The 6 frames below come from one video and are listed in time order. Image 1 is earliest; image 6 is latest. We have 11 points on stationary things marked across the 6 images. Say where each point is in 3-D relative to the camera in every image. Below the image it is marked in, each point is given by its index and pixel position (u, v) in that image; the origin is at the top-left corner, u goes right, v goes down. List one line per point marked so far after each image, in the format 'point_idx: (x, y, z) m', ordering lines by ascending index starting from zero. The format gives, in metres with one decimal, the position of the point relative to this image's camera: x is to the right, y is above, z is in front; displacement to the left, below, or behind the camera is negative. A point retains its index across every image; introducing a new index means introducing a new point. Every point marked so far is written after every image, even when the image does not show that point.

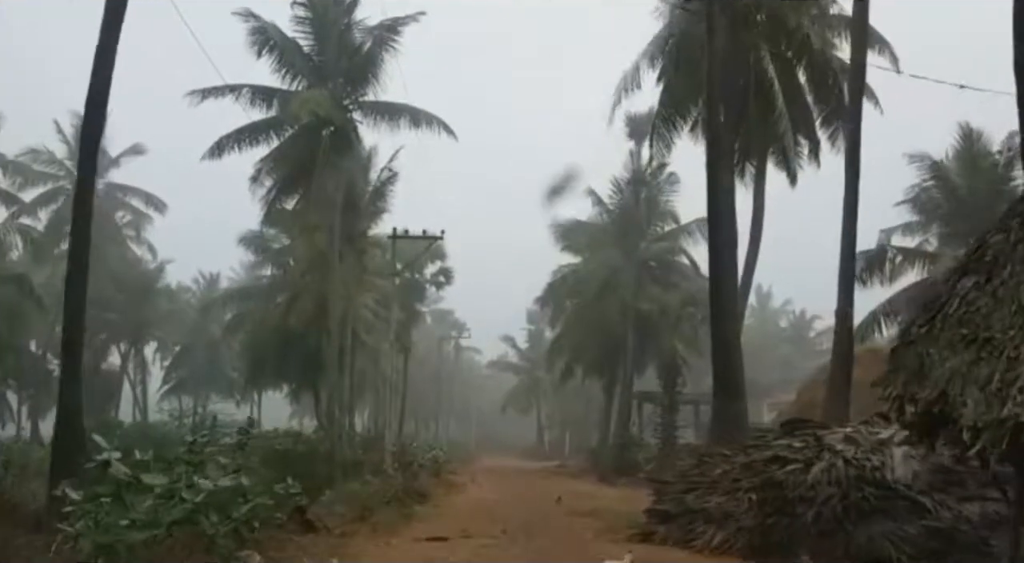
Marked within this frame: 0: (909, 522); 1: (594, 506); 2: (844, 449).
0: (+3.6, -2.2, +10.4) m
1: (+1.3, -3.8, +19.0) m
2: (+3.1, -1.5, +10.7) m
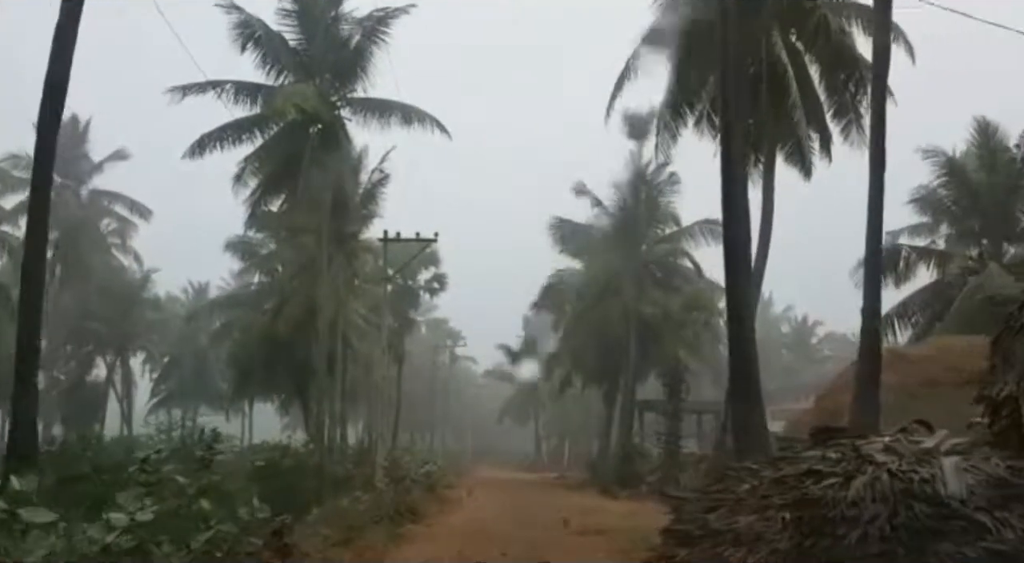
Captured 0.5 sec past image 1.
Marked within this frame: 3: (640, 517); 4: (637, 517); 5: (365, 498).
0: (+3.6, -2.1, +9.2) m
1: (+1.3, -3.8, +17.8) m
2: (+3.1, -1.5, +9.5) m
3: (+2.1, -3.9, +19.0) m
4: (+2.0, -3.9, +19.1) m
5: (-2.5, -3.6, +19.7) m
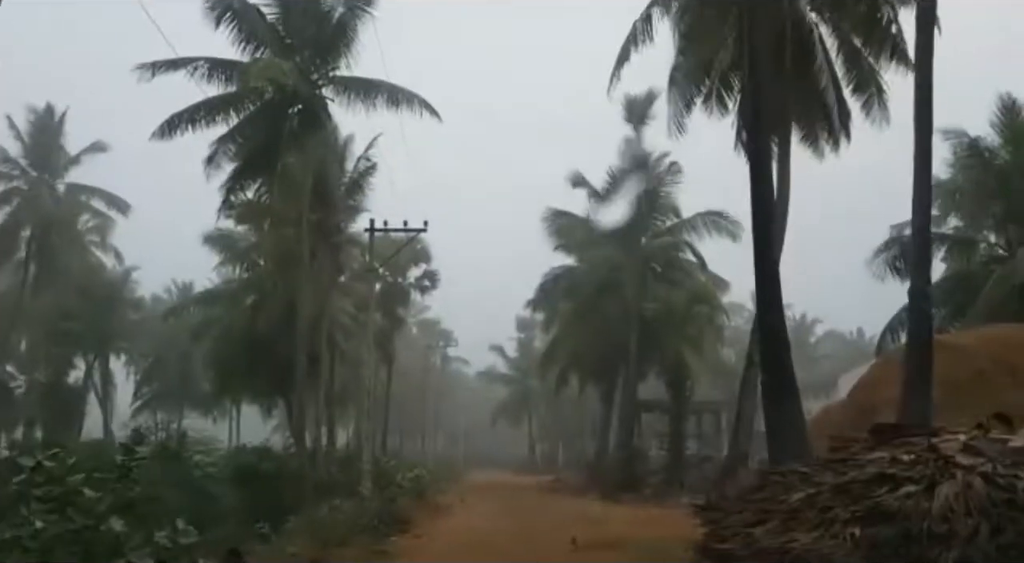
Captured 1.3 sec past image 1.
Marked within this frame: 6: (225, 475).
0: (+3.6, -1.8, +7.5) m
1: (+1.3, -3.6, +16.1) m
2: (+3.1, -1.2, +7.8) m
3: (+2.0, -3.7, +17.3) m
4: (+2.0, -3.7, +17.4) m
5: (-2.6, -3.5, +18.0) m
6: (-4.9, -3.3, +19.8) m
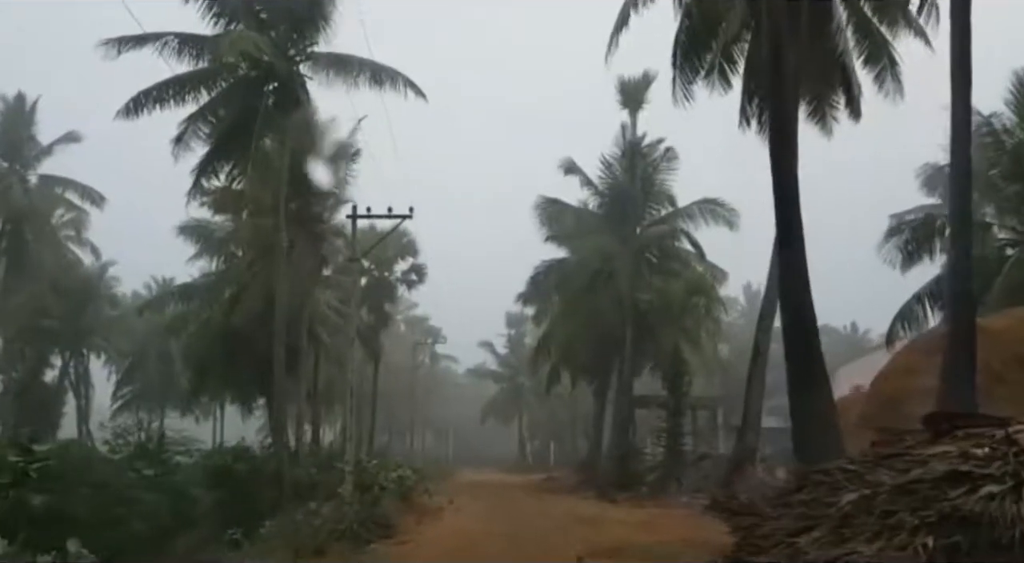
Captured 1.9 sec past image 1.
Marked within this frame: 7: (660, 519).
0: (+3.6, -1.6, +6.3) m
1: (+1.2, -3.3, +14.8) m
2: (+3.1, -1.0, +6.5) m
3: (+1.9, -3.4, +16.0) m
4: (+1.9, -3.5, +16.1) m
5: (-2.7, -3.3, +16.7) m
6: (-5.1, -3.1, +18.5) m
7: (+2.2, -3.6, +17.3) m
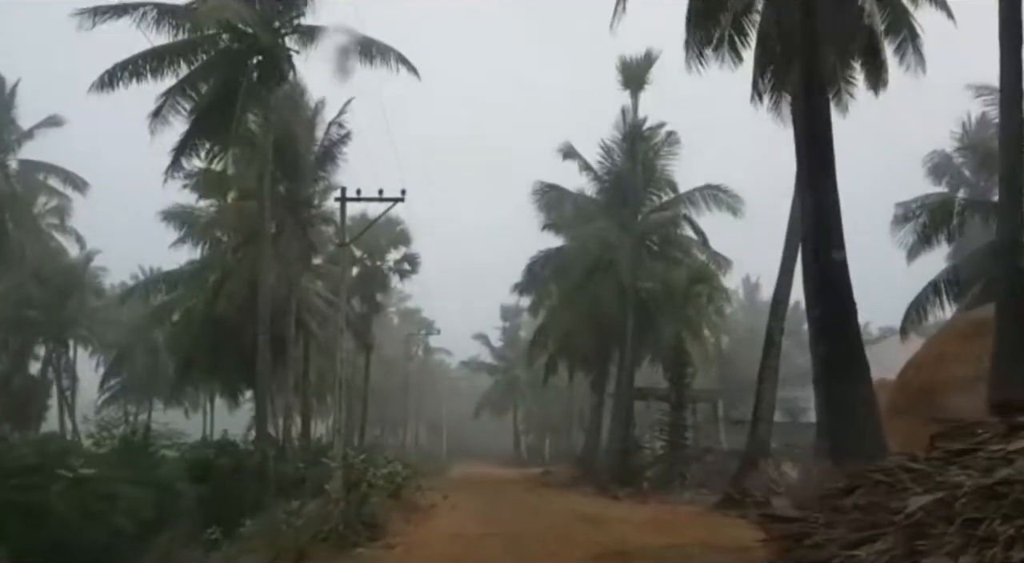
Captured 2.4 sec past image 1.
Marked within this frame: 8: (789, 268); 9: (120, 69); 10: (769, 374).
0: (+3.6, -1.4, +5.2) m
1: (+1.2, -3.1, +13.7) m
2: (+3.1, -0.8, +5.5) m
3: (+1.9, -3.2, +15.0) m
4: (+1.9, -3.2, +15.1) m
5: (-2.7, -3.0, +15.6) m
6: (-5.1, -2.9, +17.4) m
7: (+2.2, -3.3, +16.2) m
8: (+4.4, +0.2, +18.4) m
9: (-6.5, +3.6, +19.4) m
10: (+4.0, -1.4, +18.0) m
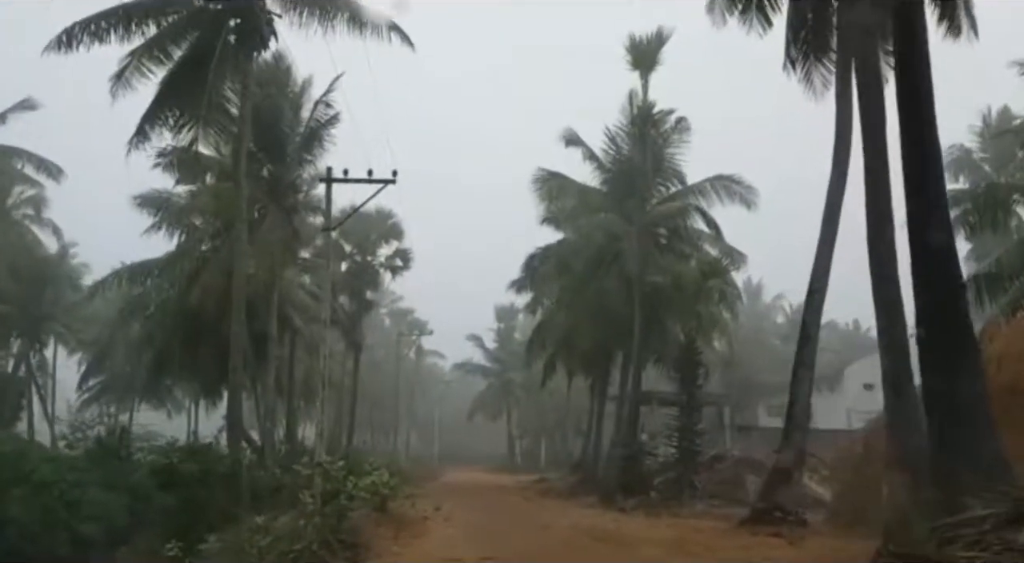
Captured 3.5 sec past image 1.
0: (+3.7, -1.2, +3.3) m
1: (+1.2, -2.9, +11.8) m
2: (+3.2, -0.6, +3.5) m
3: (+1.9, -3.0, +13.0) m
4: (+1.9, -3.0, +13.1) m
5: (-2.7, -2.8, +13.6) m
6: (-5.1, -2.6, +15.4) m
7: (+2.2, -3.1, +14.3) m
8: (+4.4, +0.4, +16.5) m
9: (-6.5, +3.8, +17.5) m
10: (+4.0, -1.3, +16.1) m
